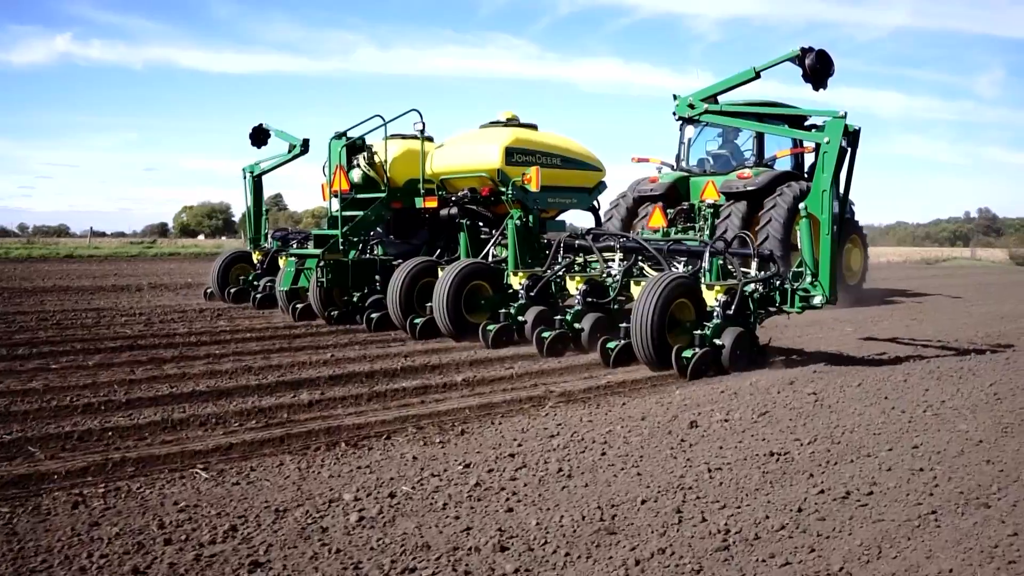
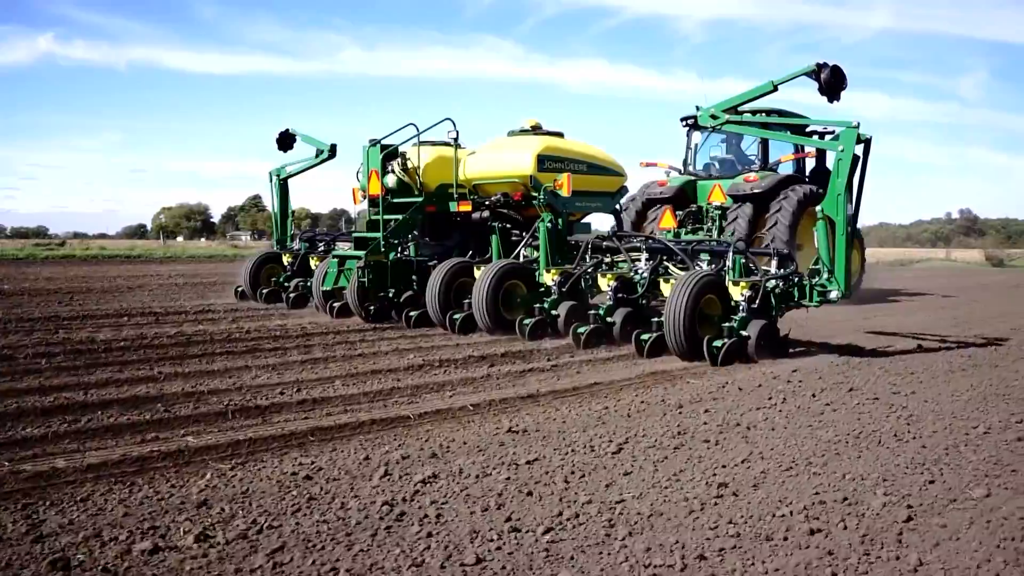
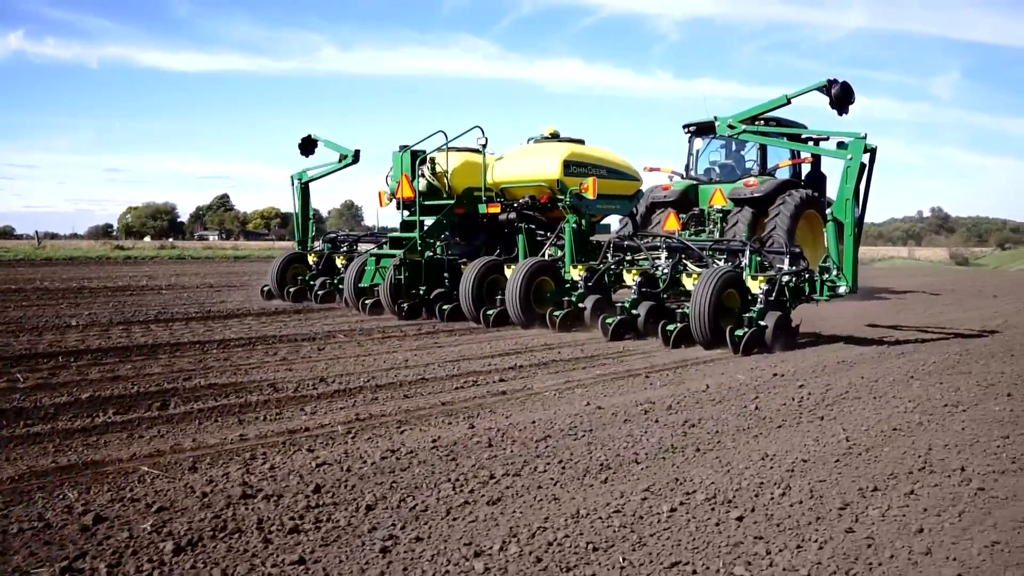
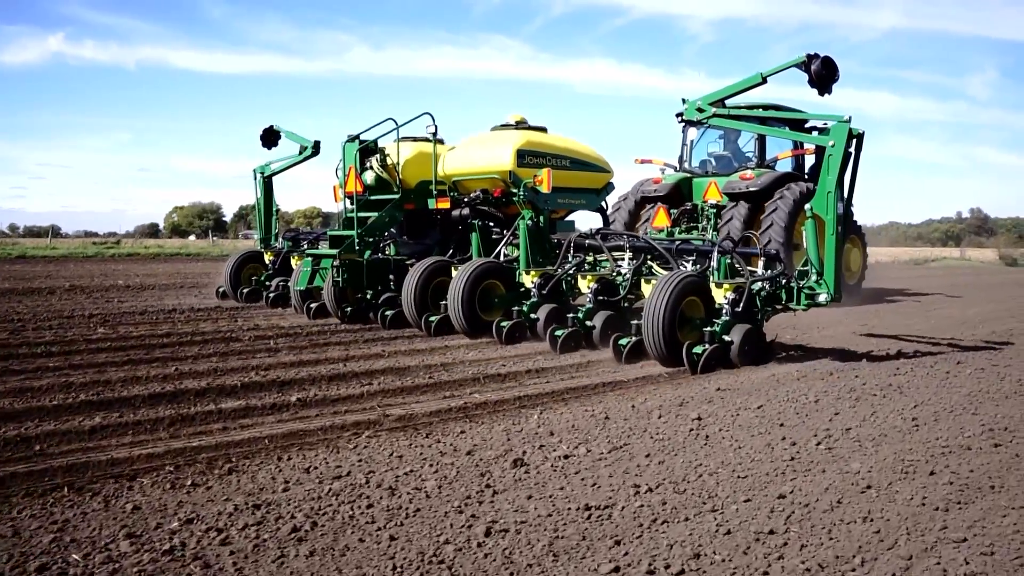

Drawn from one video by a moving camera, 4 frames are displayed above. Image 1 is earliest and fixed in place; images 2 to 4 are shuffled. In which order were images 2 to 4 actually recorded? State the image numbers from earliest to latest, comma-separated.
4, 2, 3
